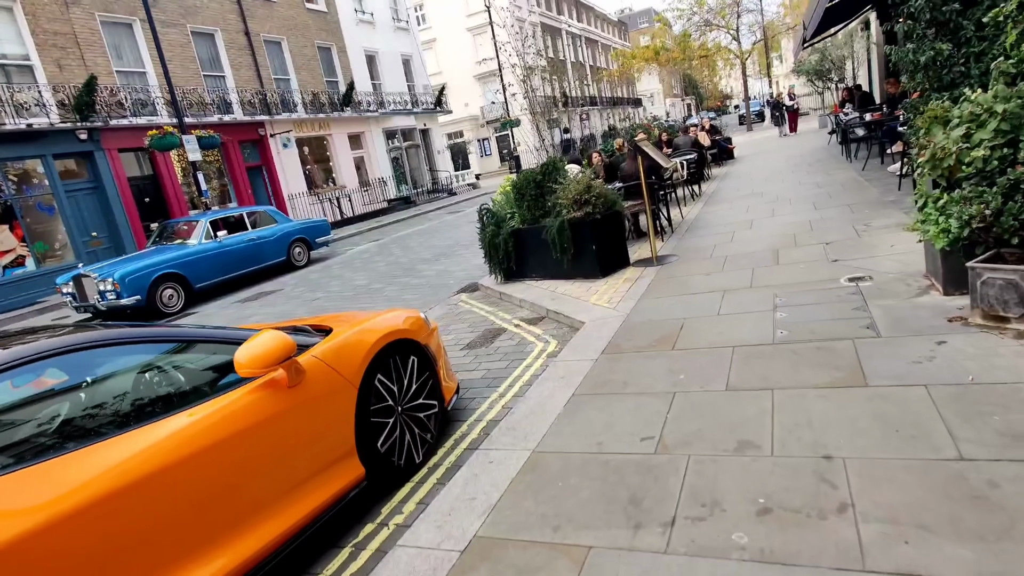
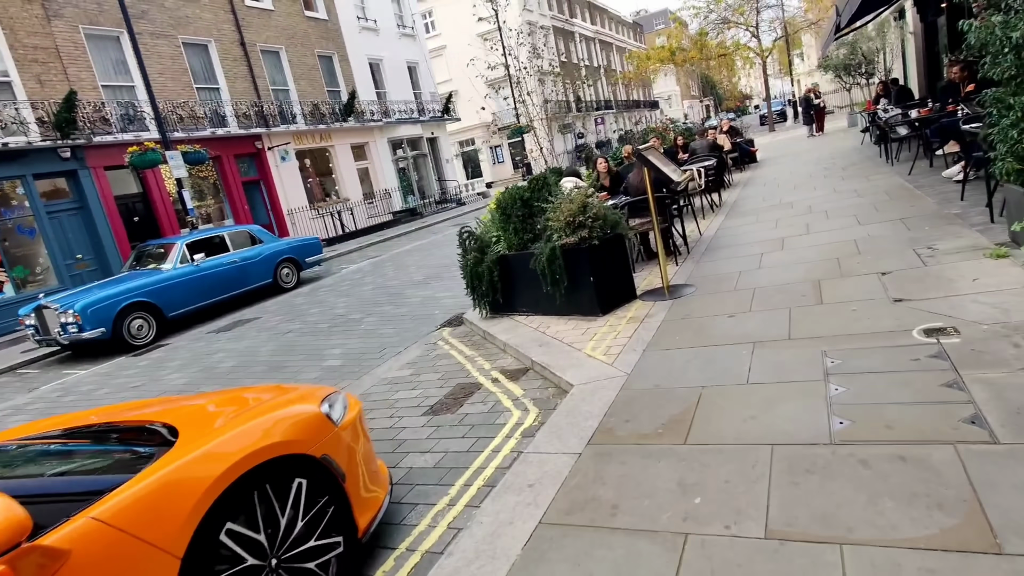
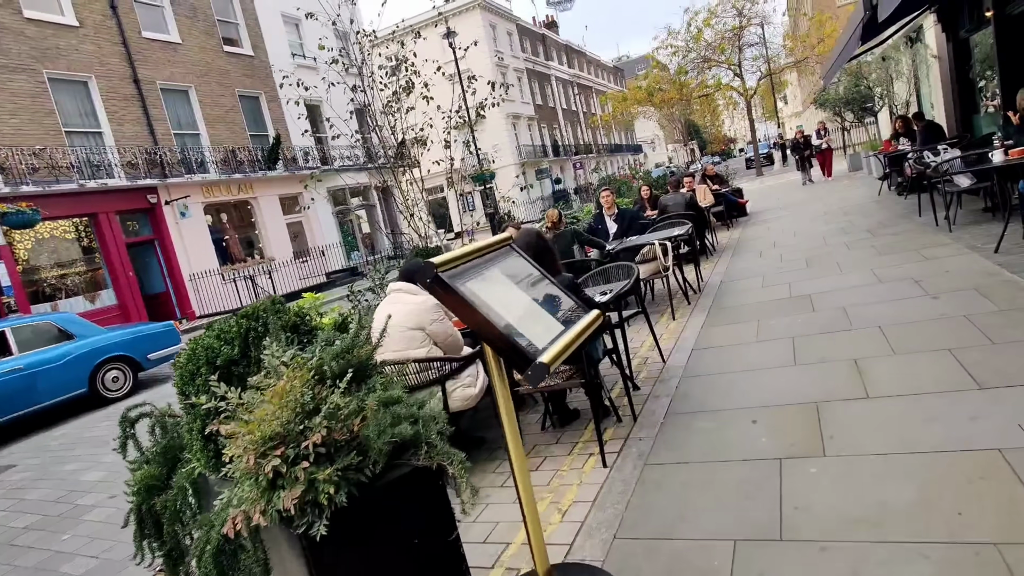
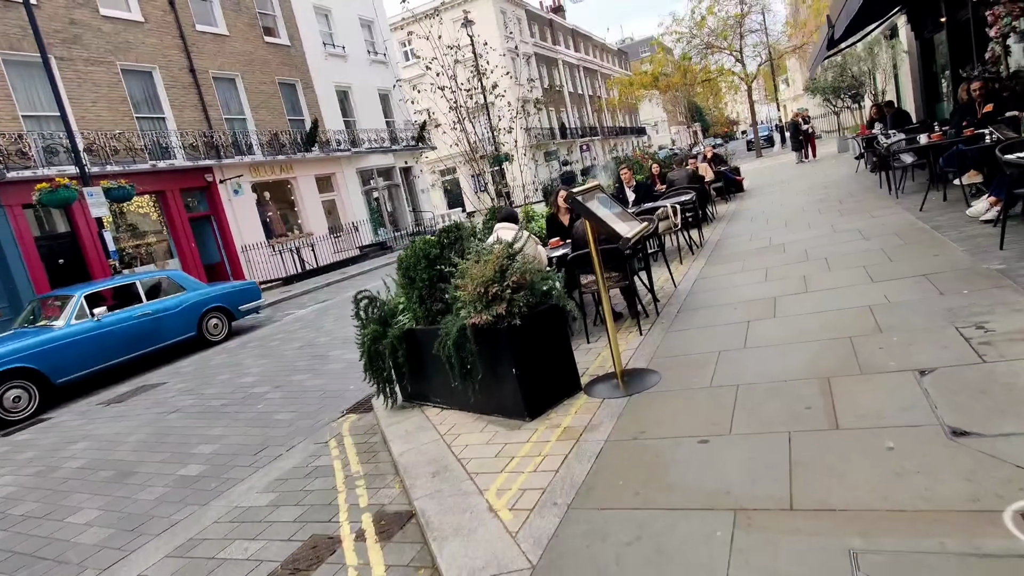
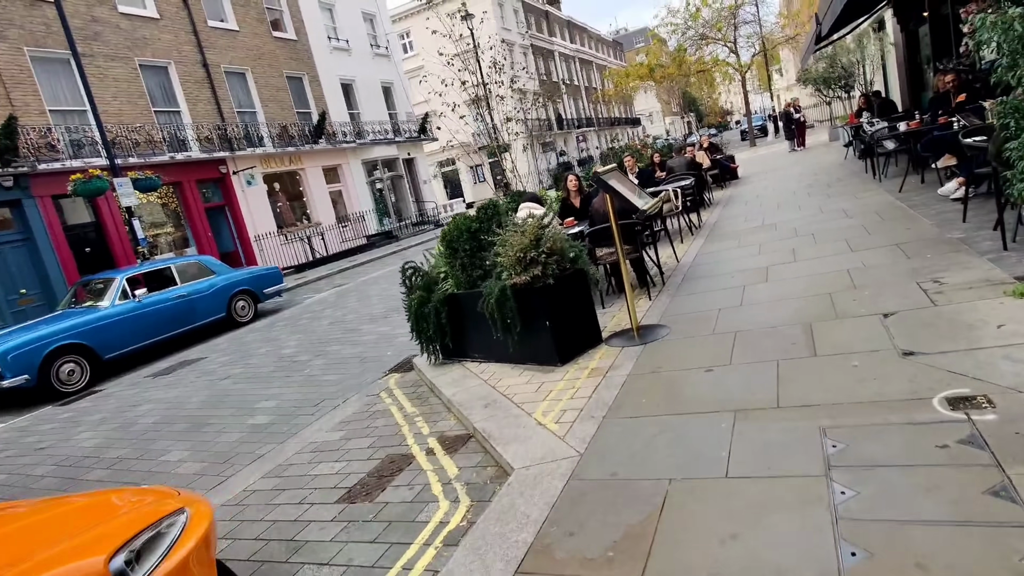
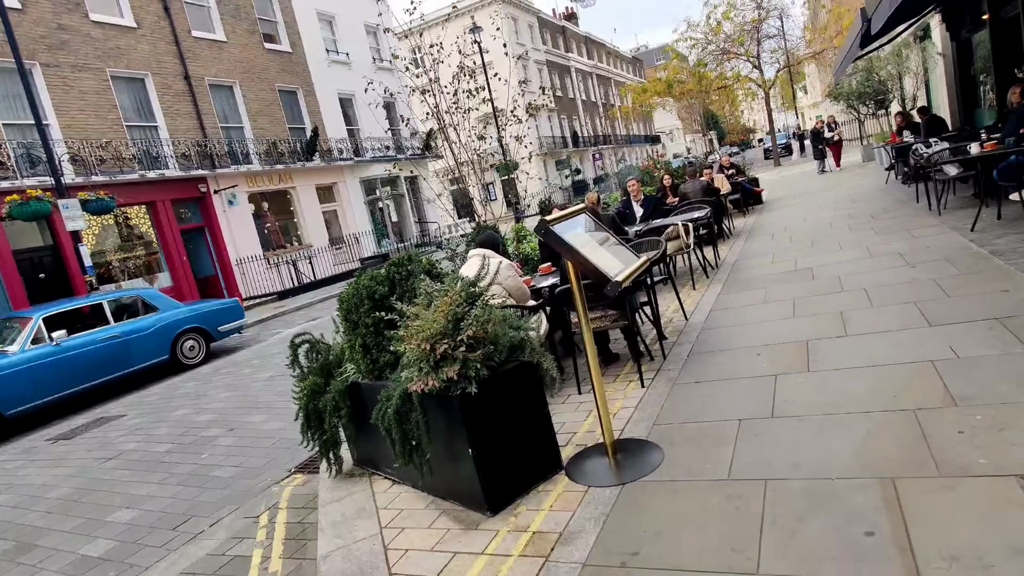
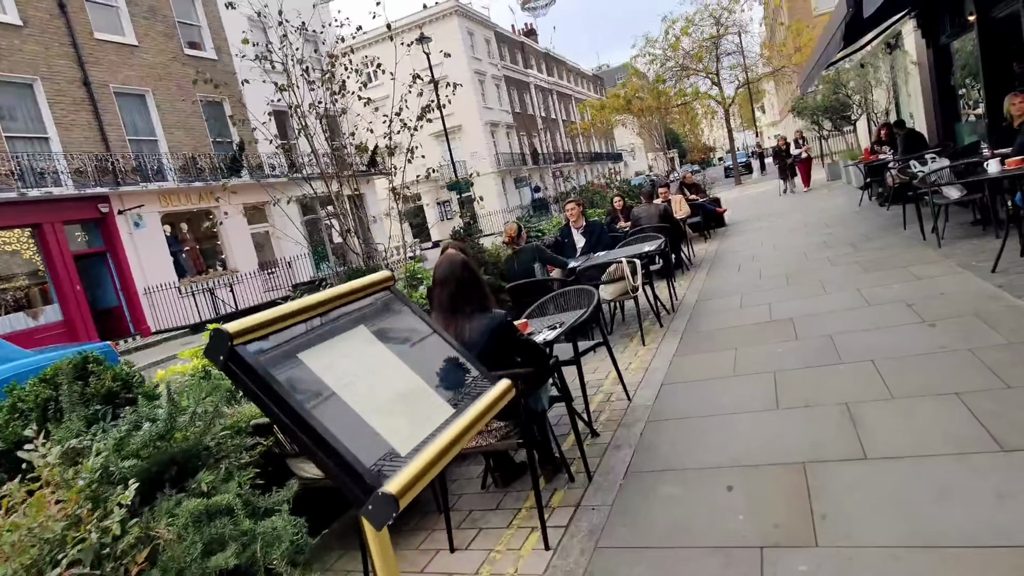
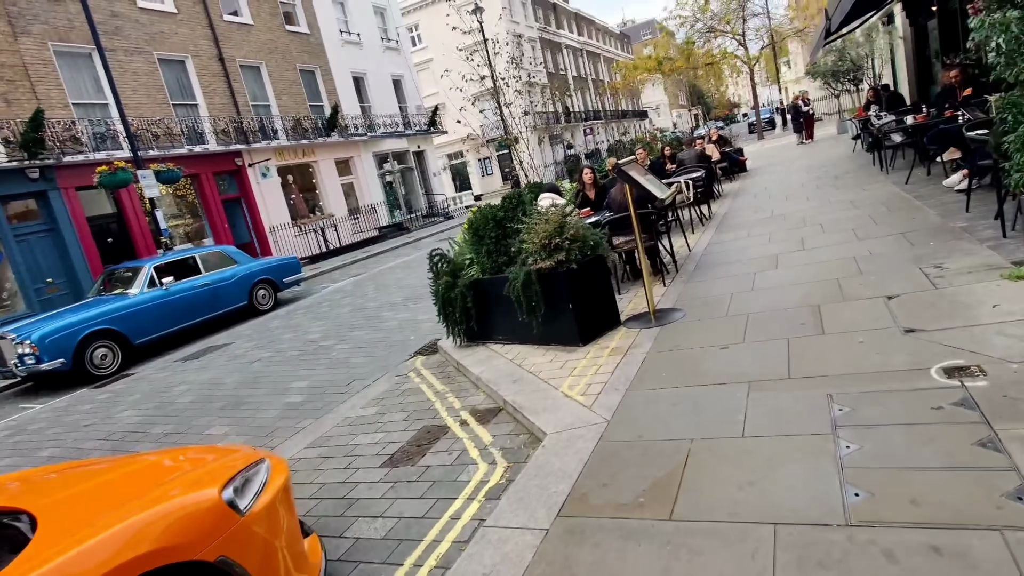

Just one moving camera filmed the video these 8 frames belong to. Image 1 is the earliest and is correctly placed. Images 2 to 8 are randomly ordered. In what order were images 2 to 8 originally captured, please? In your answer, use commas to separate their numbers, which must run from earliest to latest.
2, 8, 5, 4, 6, 3, 7
